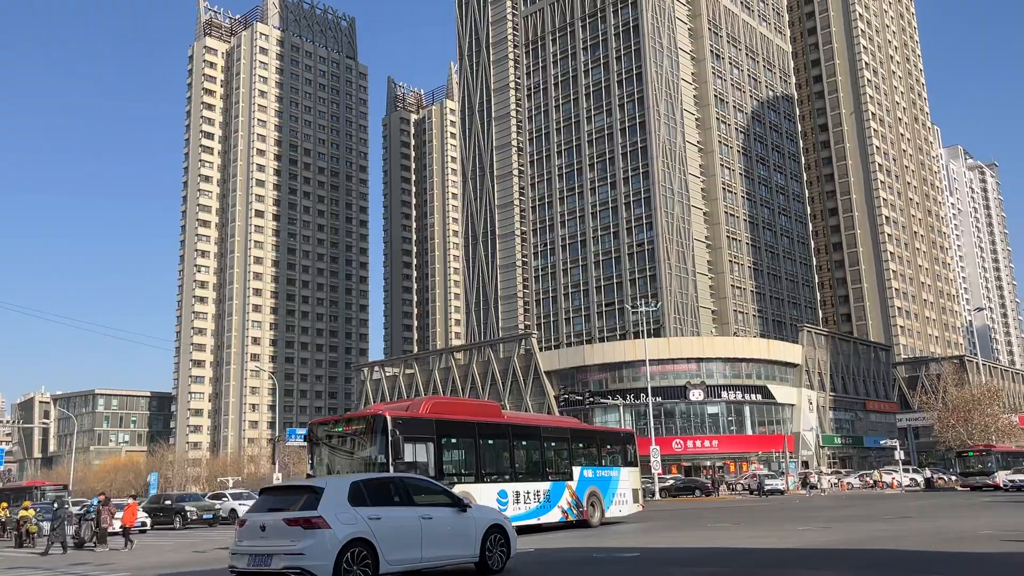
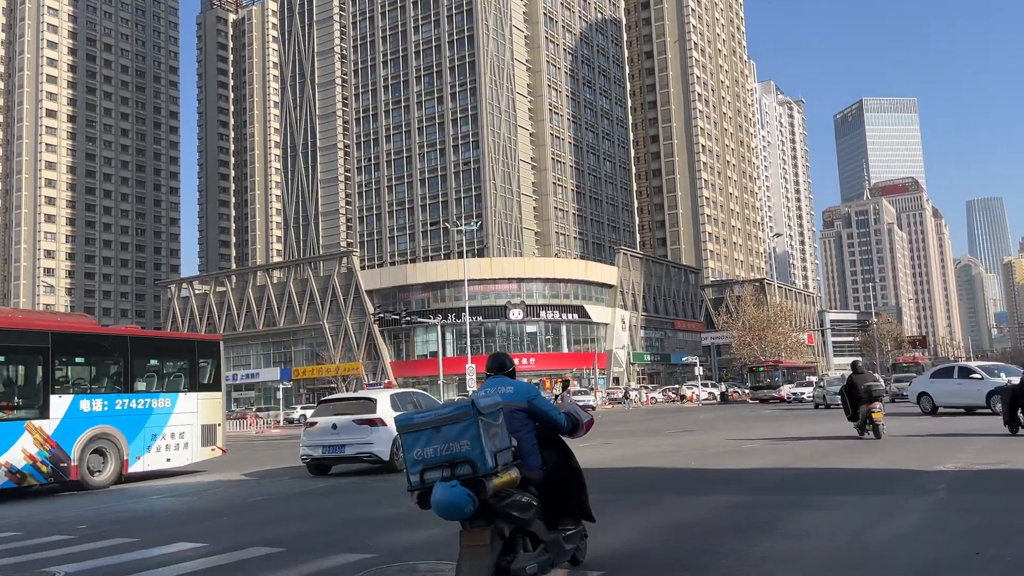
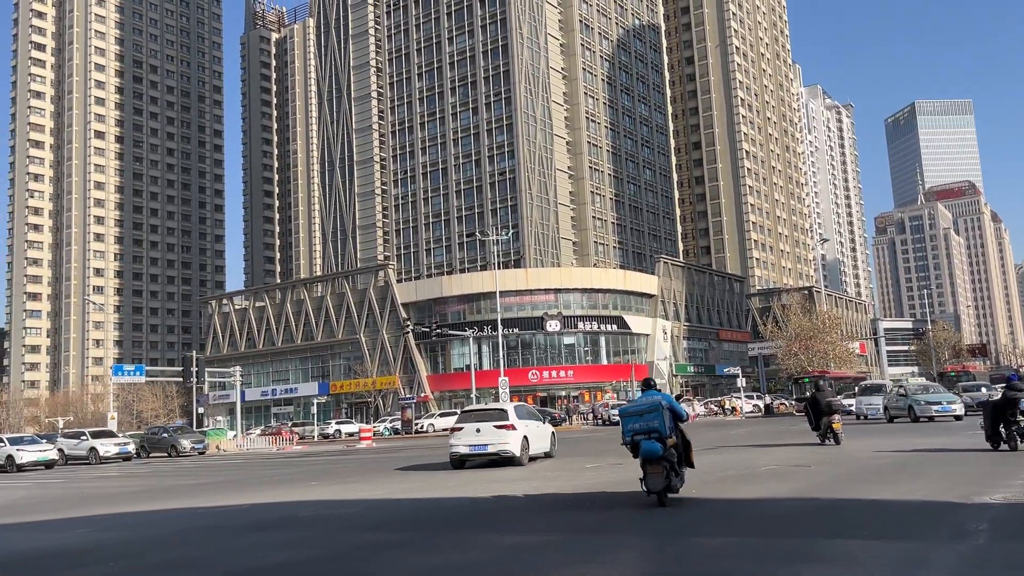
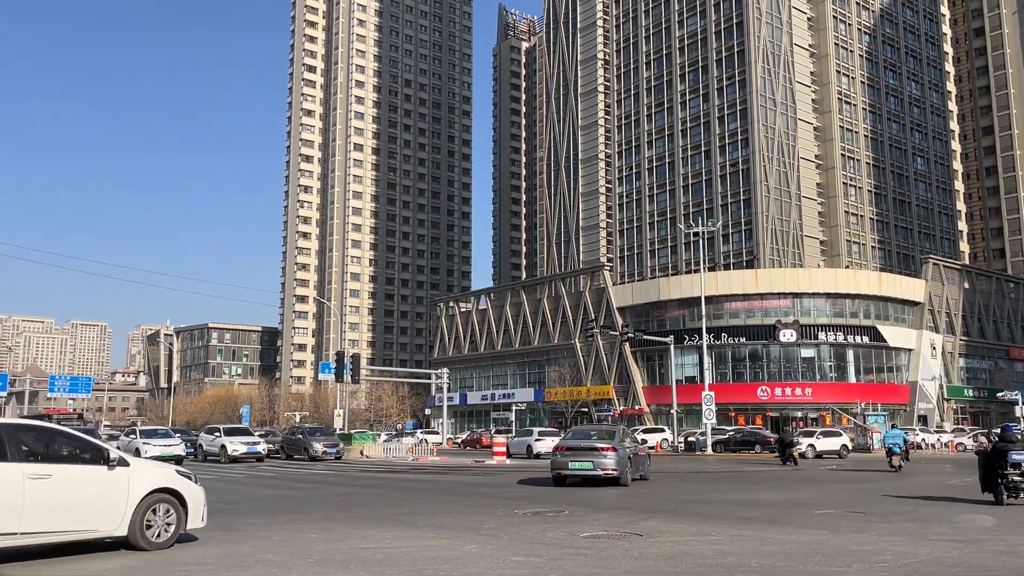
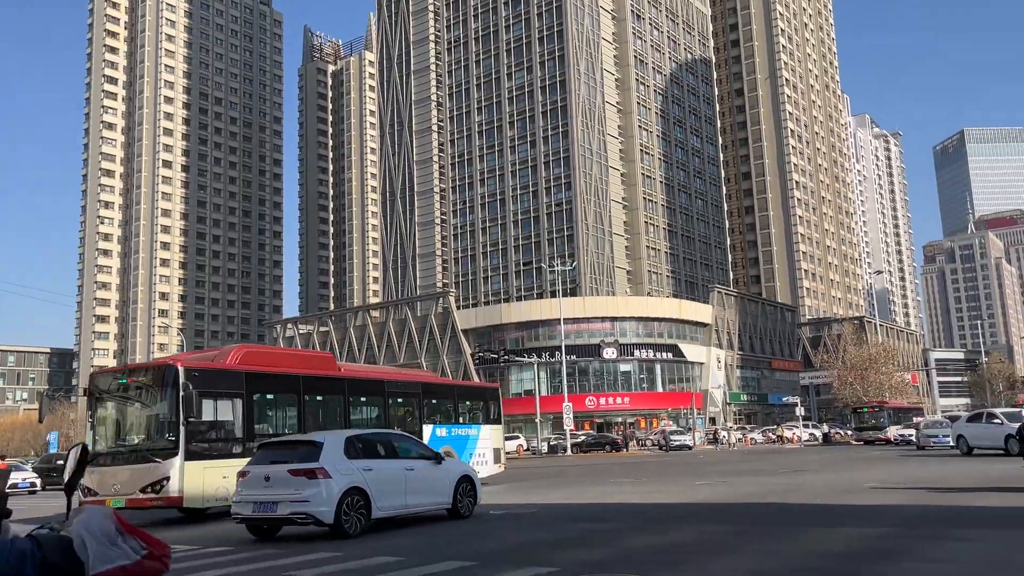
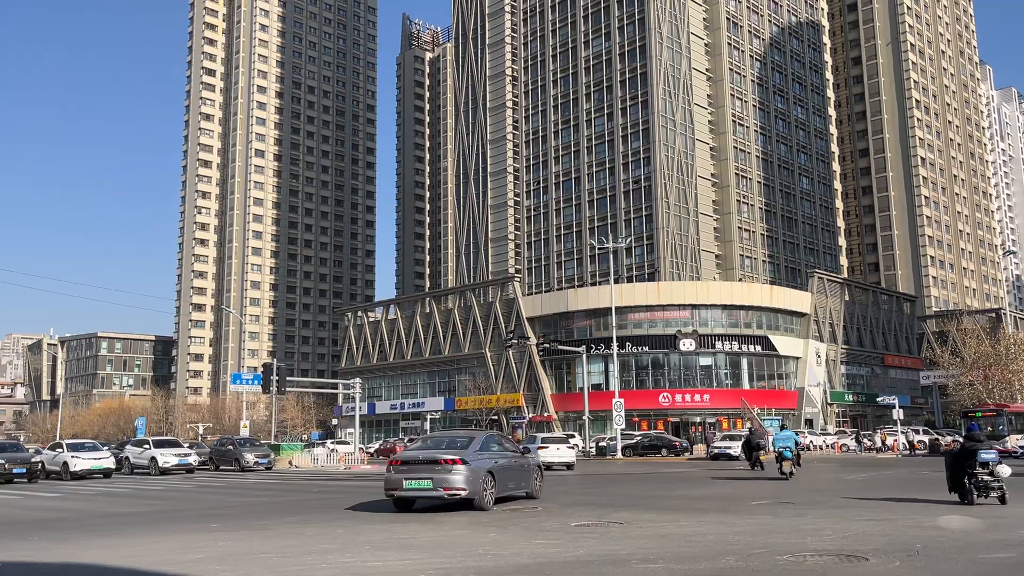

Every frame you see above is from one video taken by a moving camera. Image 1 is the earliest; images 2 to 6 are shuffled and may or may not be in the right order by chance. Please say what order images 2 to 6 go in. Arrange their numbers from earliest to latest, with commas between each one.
5, 2, 3, 6, 4
